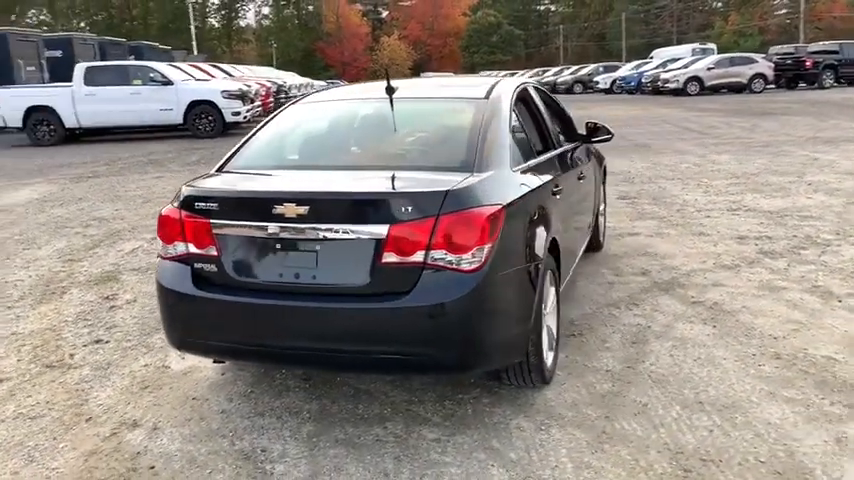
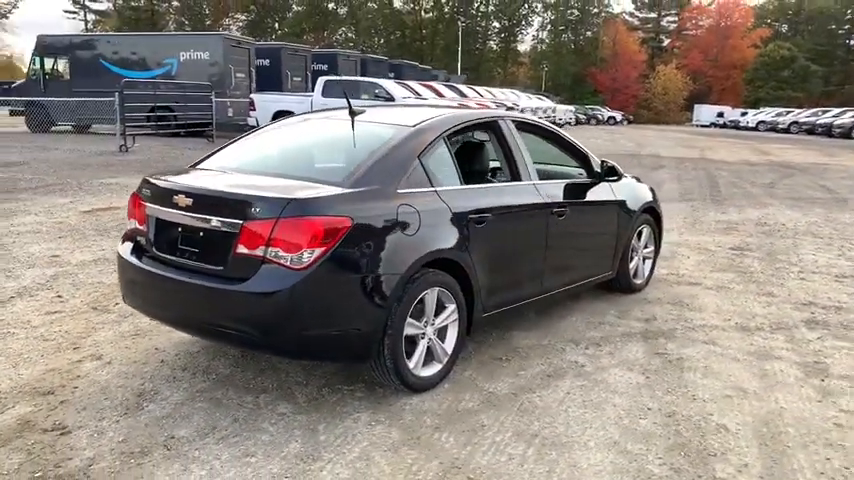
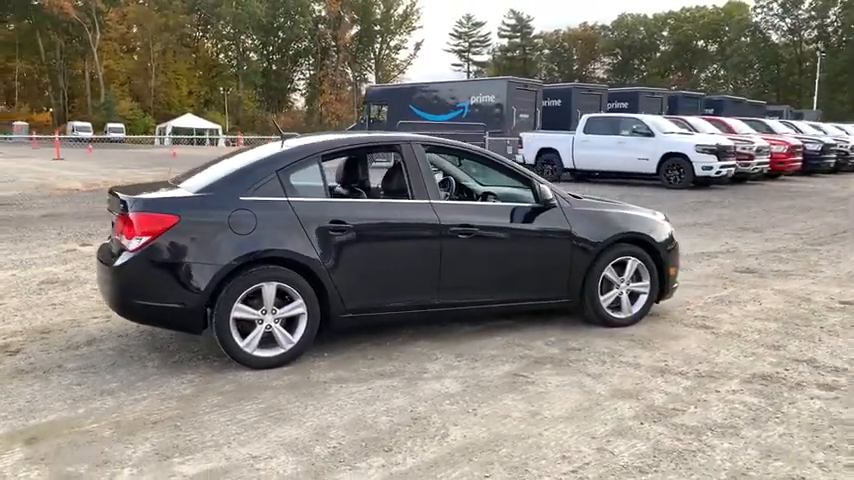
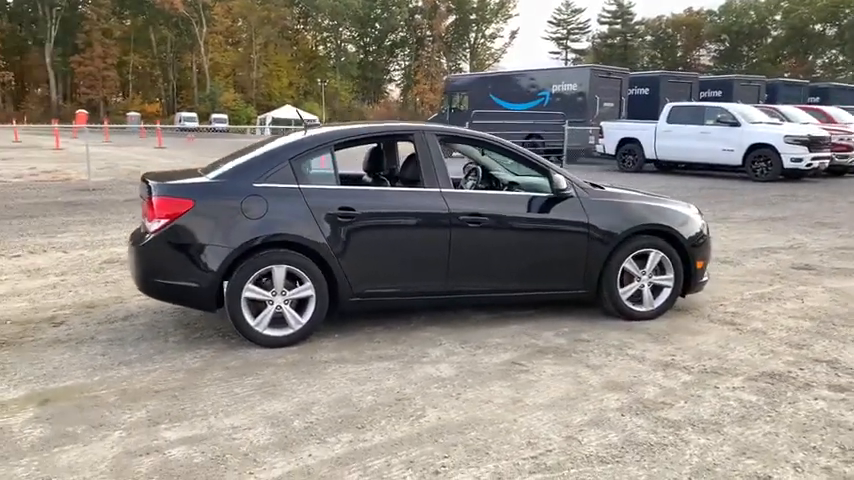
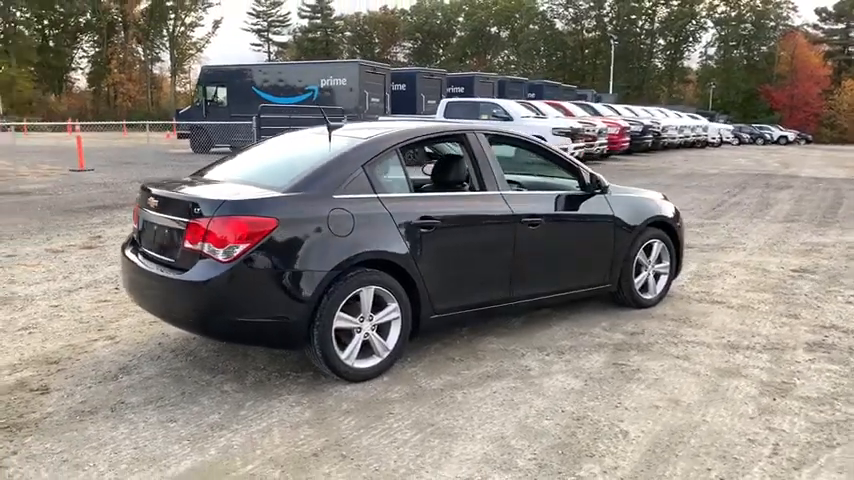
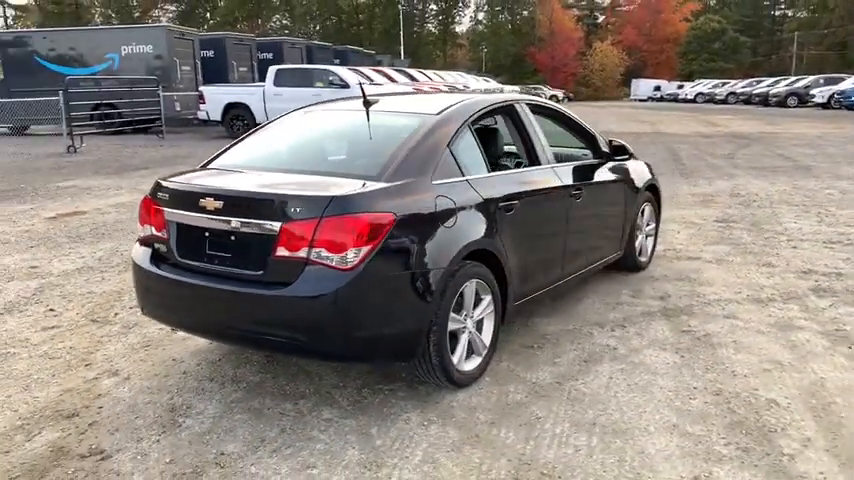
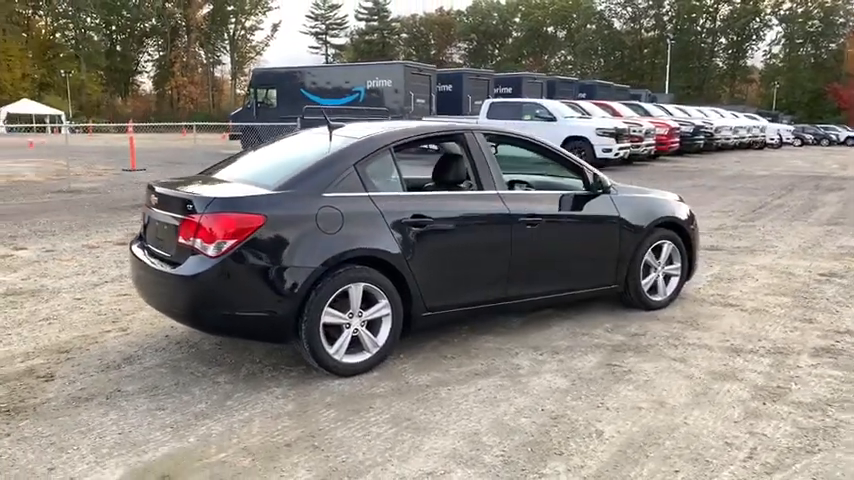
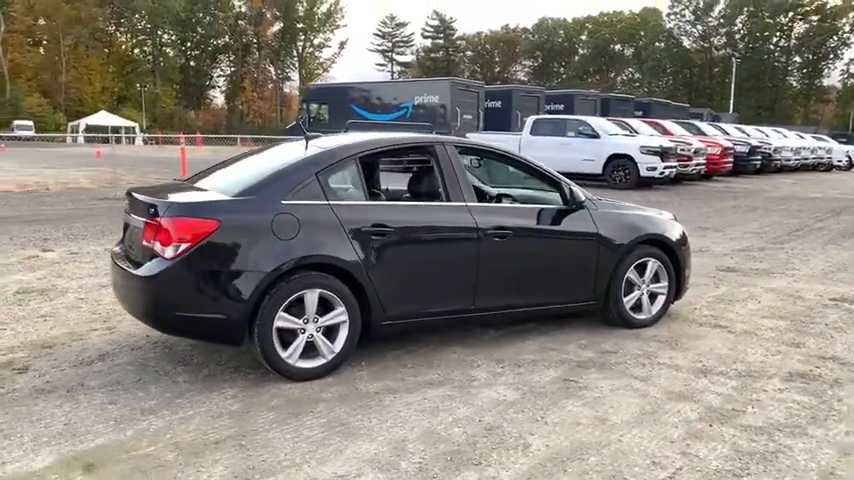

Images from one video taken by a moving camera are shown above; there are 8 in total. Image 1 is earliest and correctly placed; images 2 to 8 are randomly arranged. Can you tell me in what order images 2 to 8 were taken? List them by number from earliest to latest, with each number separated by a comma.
6, 2, 5, 7, 8, 3, 4
